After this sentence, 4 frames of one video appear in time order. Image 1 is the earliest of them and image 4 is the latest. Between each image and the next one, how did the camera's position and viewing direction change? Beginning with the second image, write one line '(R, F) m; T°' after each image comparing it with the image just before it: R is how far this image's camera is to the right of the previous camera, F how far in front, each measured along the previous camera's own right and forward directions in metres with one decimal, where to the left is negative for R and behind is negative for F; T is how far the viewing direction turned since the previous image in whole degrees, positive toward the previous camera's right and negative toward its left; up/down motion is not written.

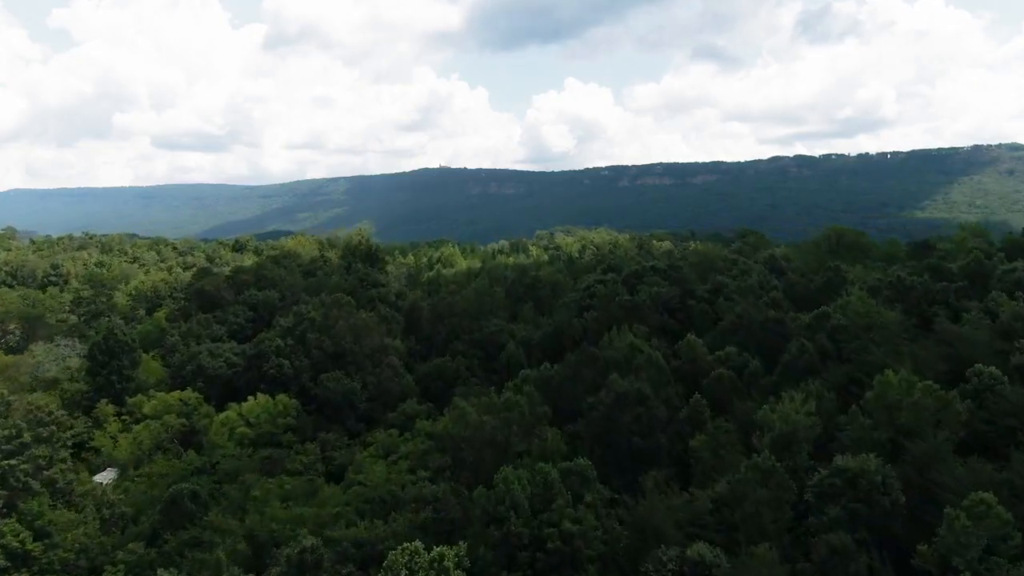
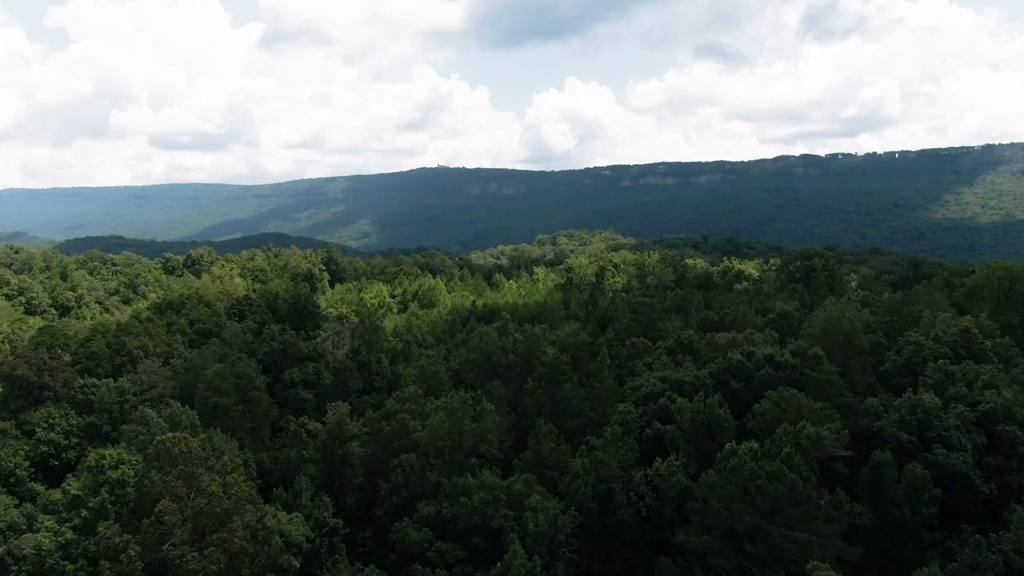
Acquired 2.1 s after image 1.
(-0.1, +19.8) m; 0°
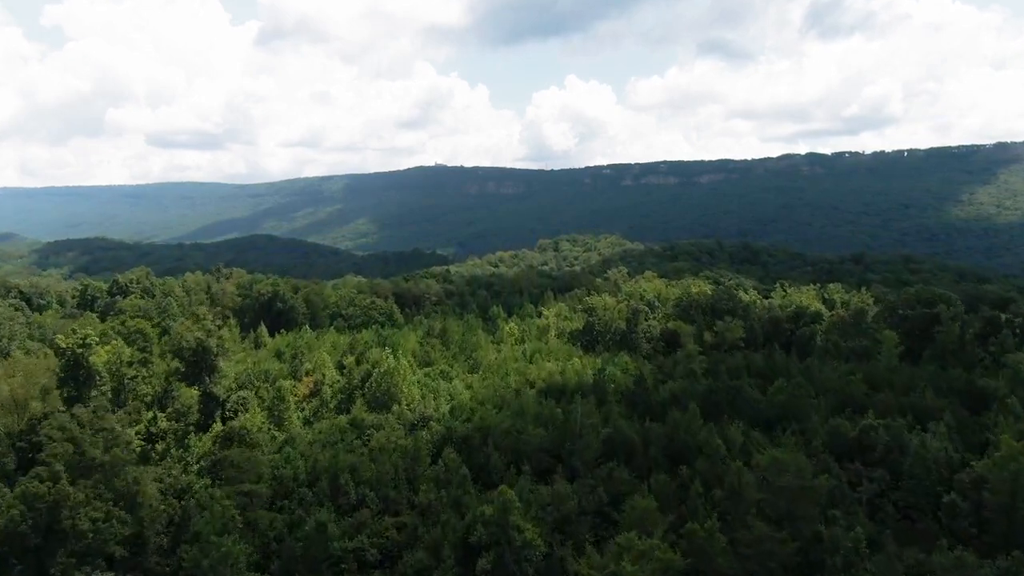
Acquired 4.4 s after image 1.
(-0.1, +21.0) m; 0°
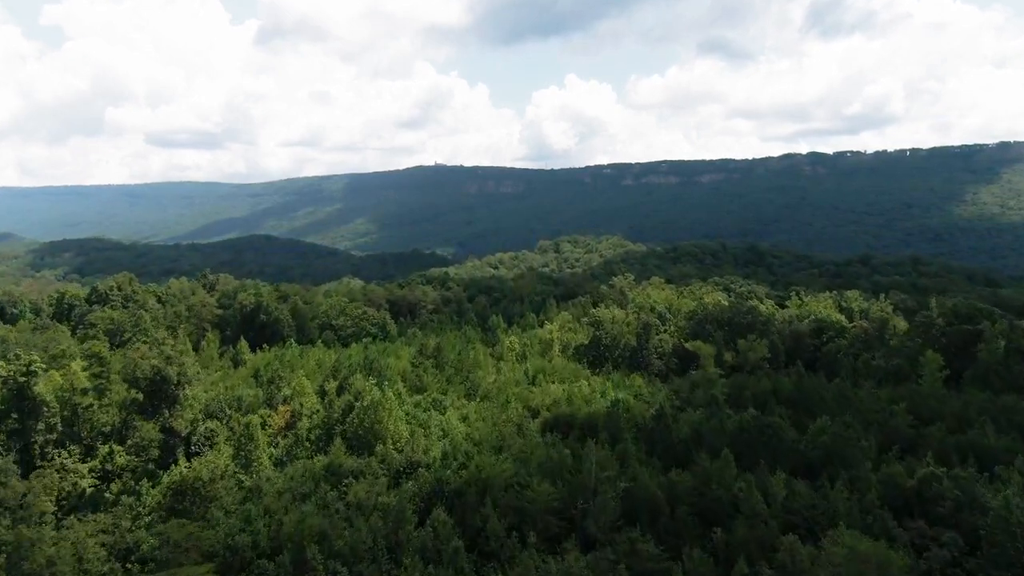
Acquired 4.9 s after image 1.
(0.0, +4.6) m; 0°
